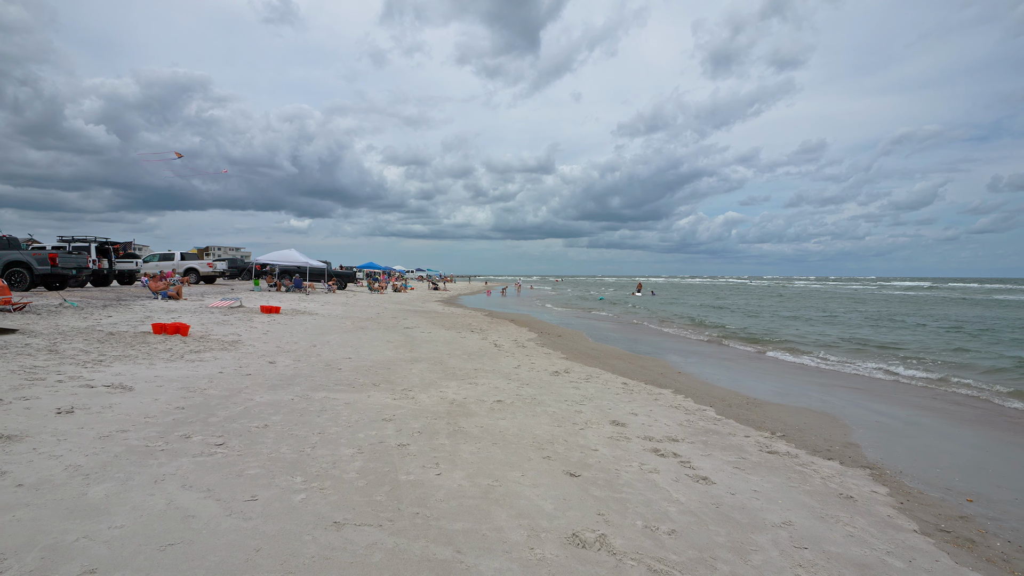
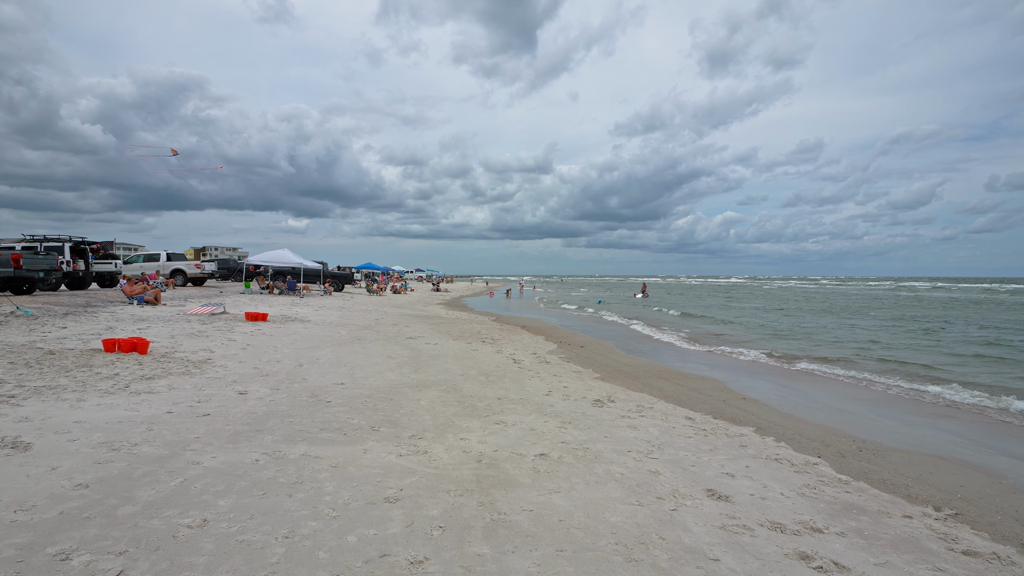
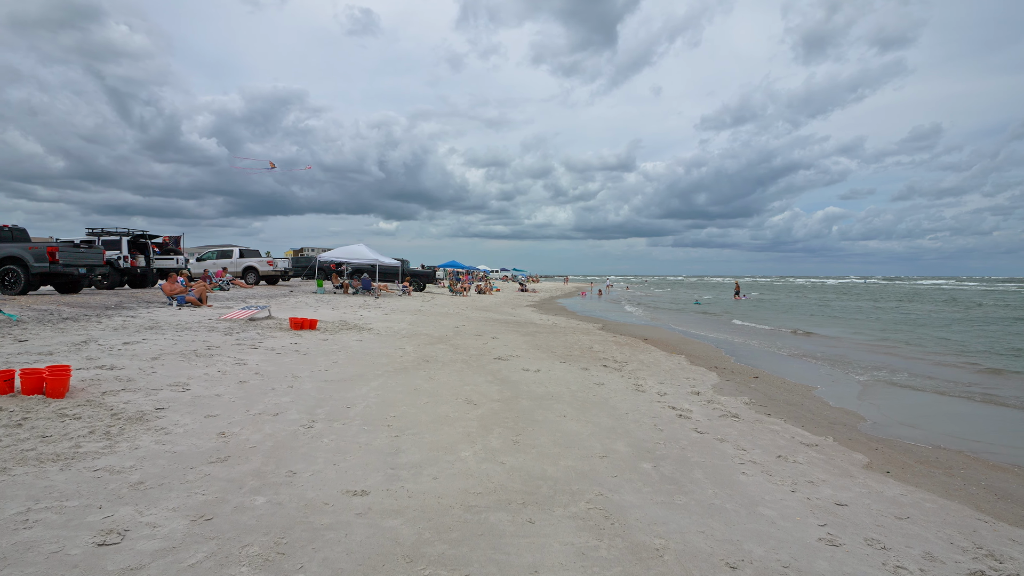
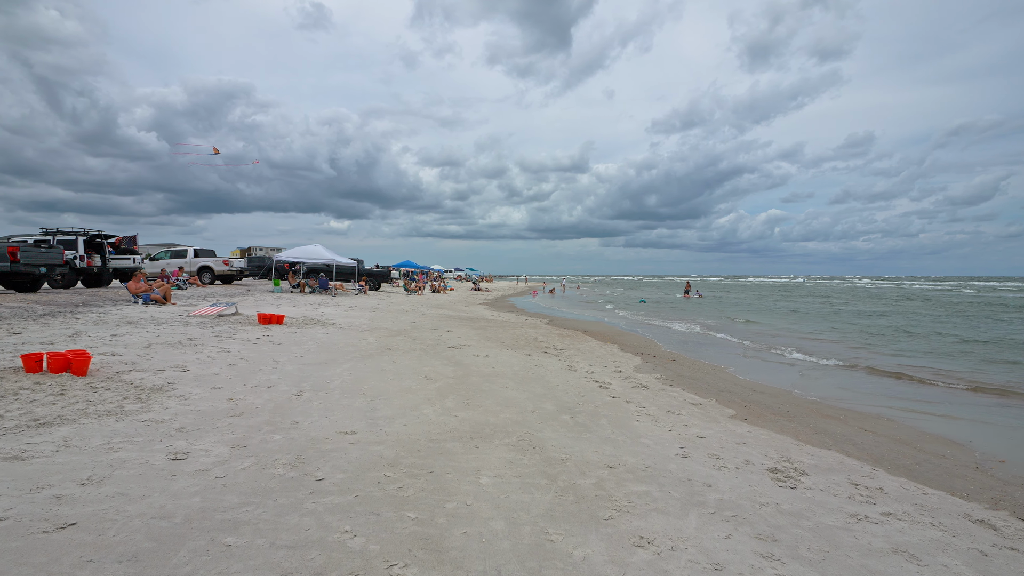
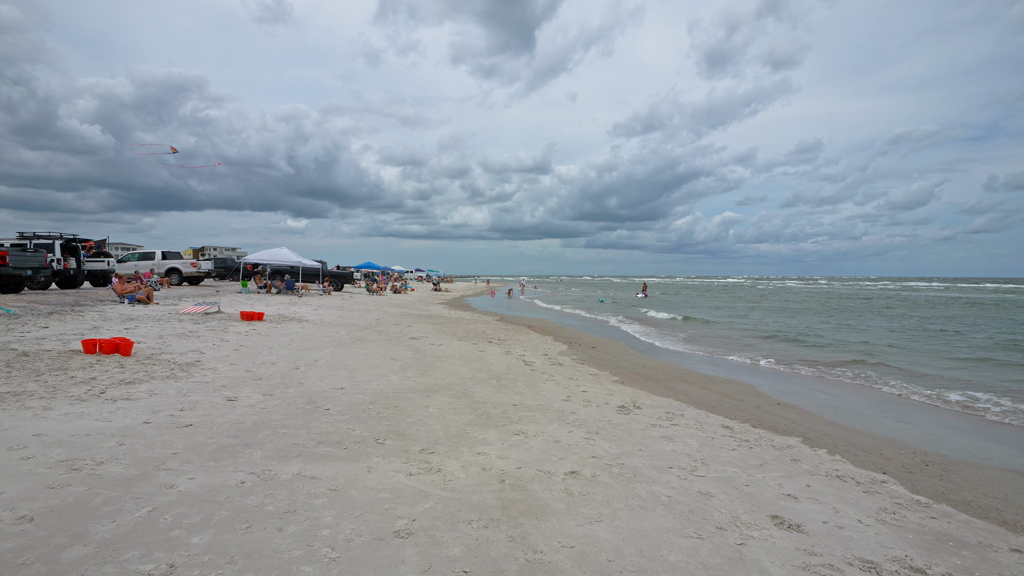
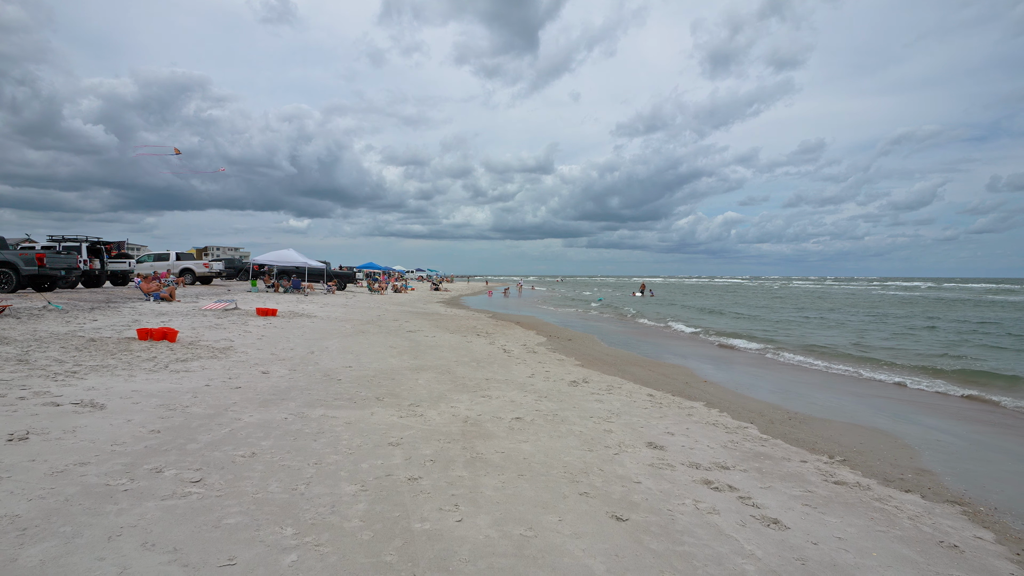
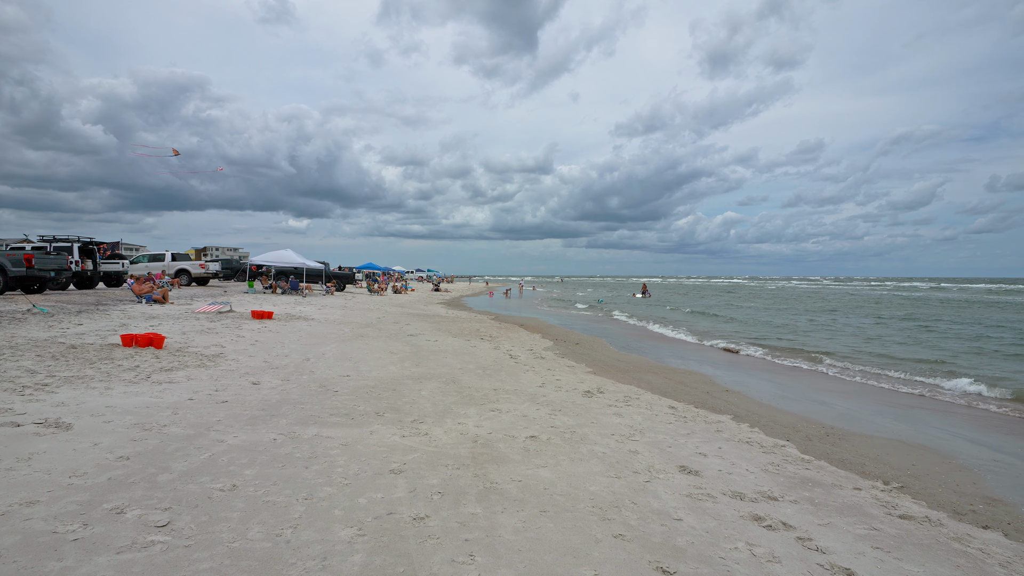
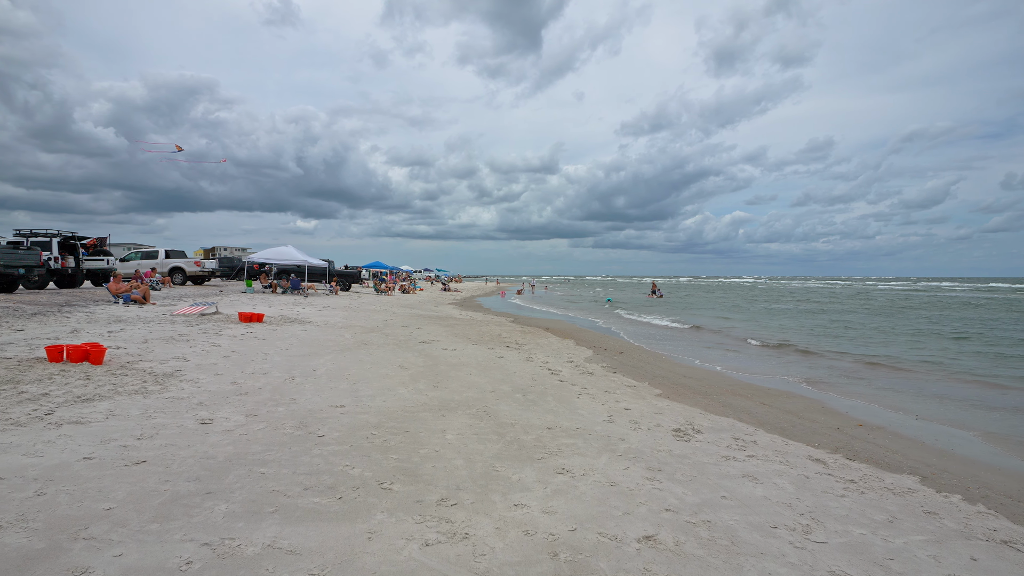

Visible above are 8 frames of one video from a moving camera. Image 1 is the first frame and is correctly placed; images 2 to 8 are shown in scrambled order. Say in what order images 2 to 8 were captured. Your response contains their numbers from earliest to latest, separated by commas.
6, 7, 2, 5, 8, 4, 3
